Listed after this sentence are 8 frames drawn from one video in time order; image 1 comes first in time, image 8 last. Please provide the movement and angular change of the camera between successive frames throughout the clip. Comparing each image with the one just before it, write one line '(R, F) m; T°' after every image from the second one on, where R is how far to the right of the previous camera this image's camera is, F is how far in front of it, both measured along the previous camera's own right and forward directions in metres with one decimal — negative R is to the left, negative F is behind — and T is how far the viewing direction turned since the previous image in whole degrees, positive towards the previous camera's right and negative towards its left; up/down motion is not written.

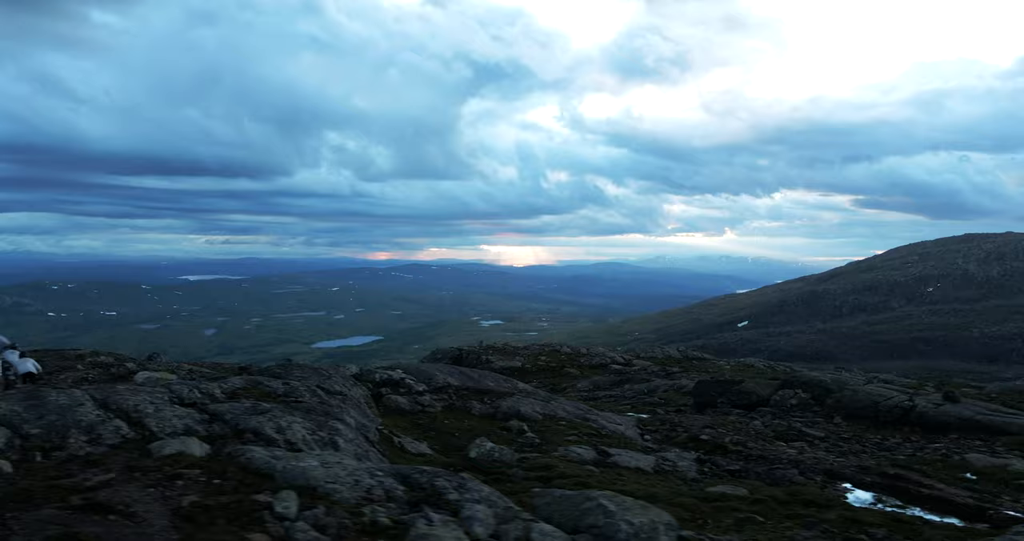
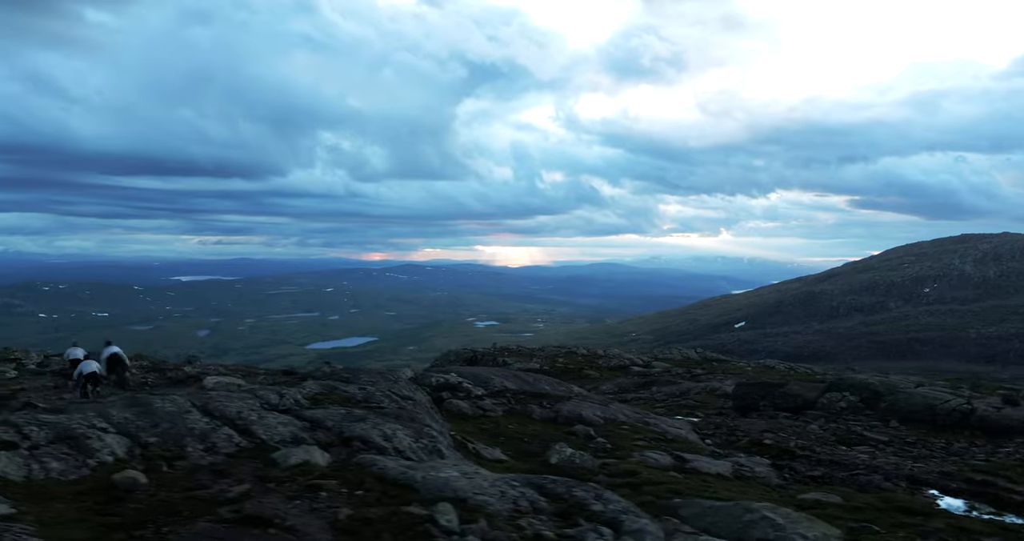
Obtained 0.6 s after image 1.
(-2.0, +0.2) m; 0°
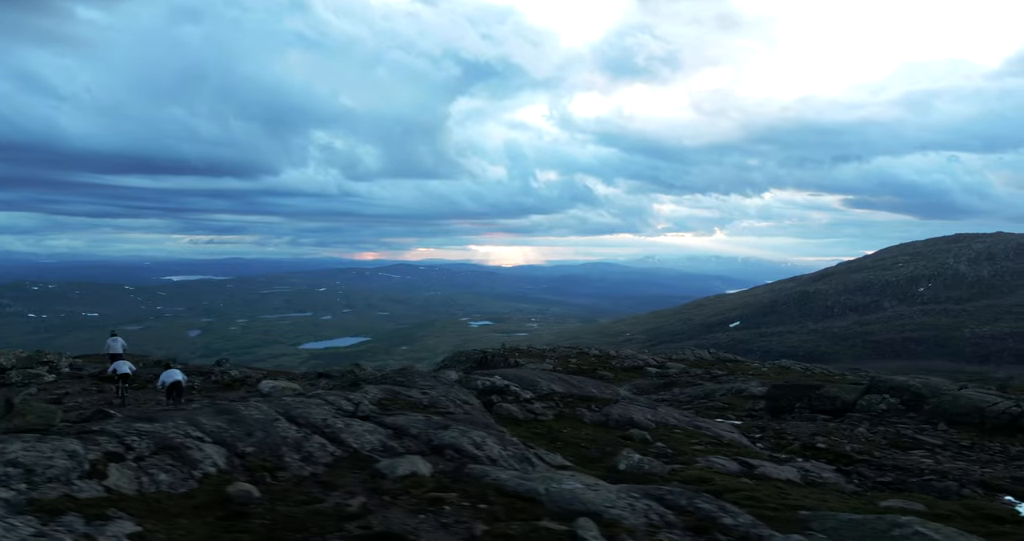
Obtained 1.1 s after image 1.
(-1.7, +0.3) m; +1°
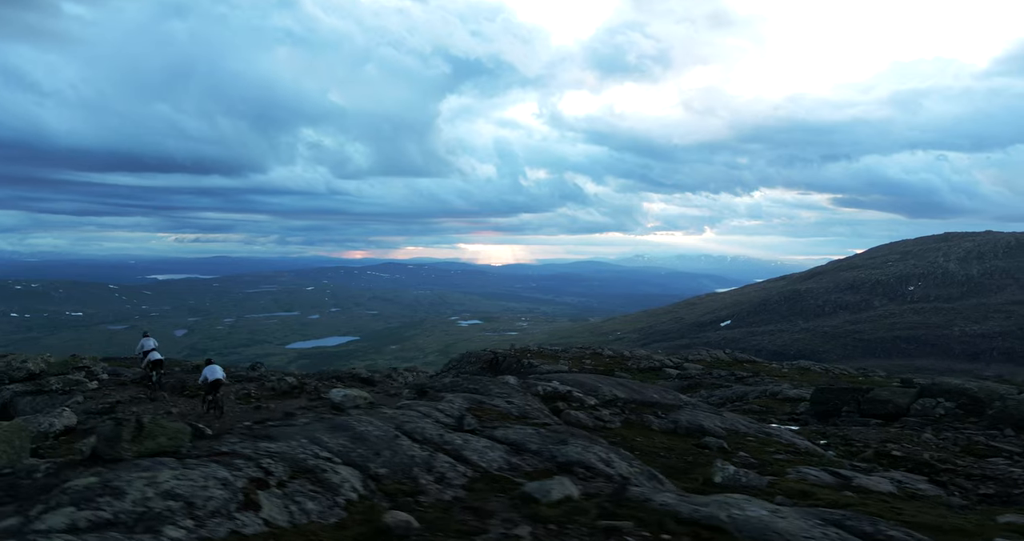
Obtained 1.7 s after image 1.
(-2.2, +0.6) m; +1°
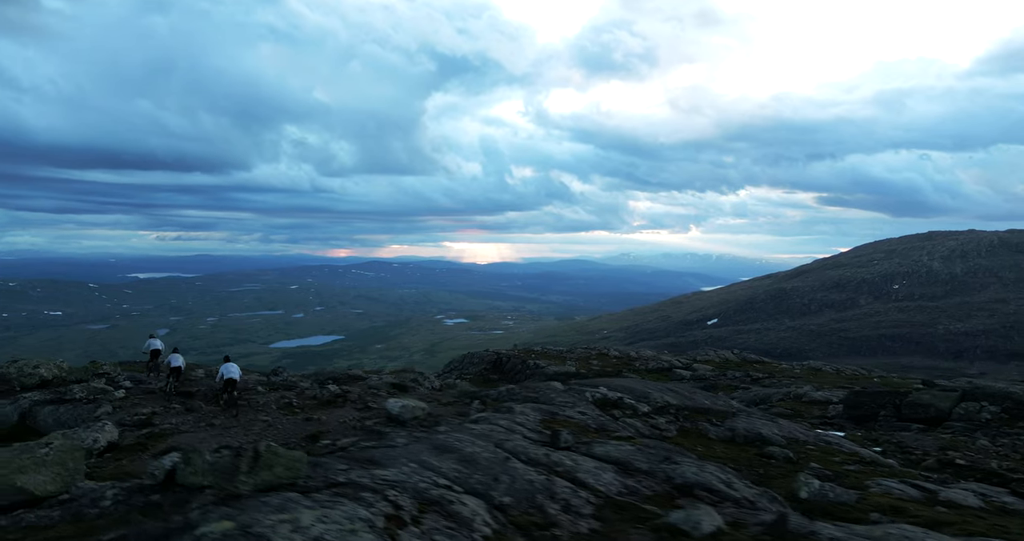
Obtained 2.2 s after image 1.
(-1.8, +0.7) m; +1°
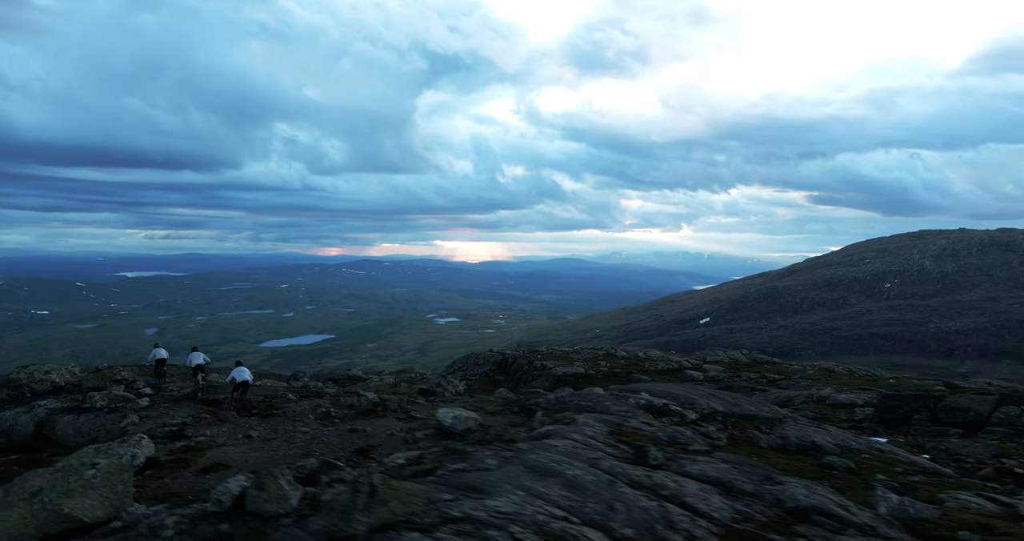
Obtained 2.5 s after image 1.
(-1.4, +0.7) m; +1°
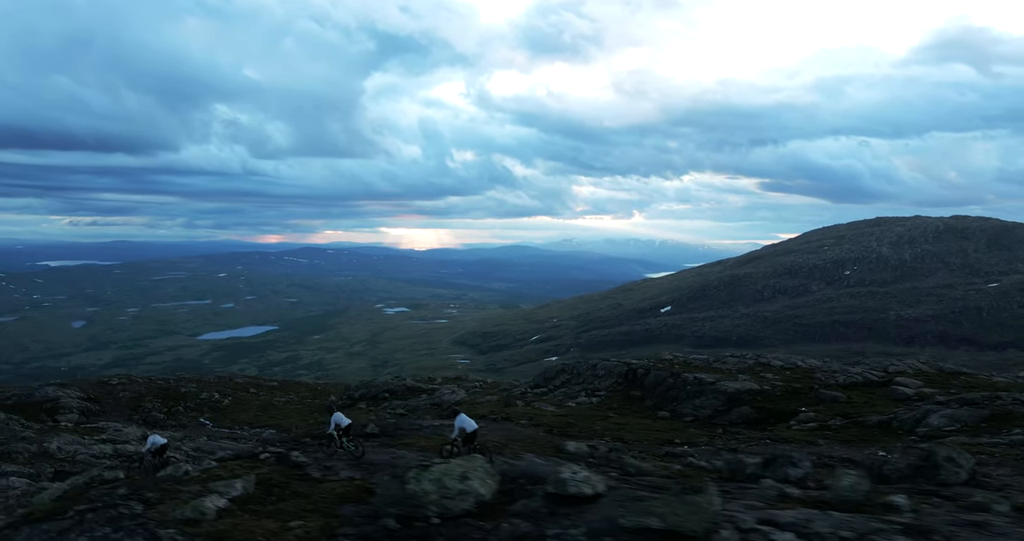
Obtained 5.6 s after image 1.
(-8.1, +20.1) m; +5°
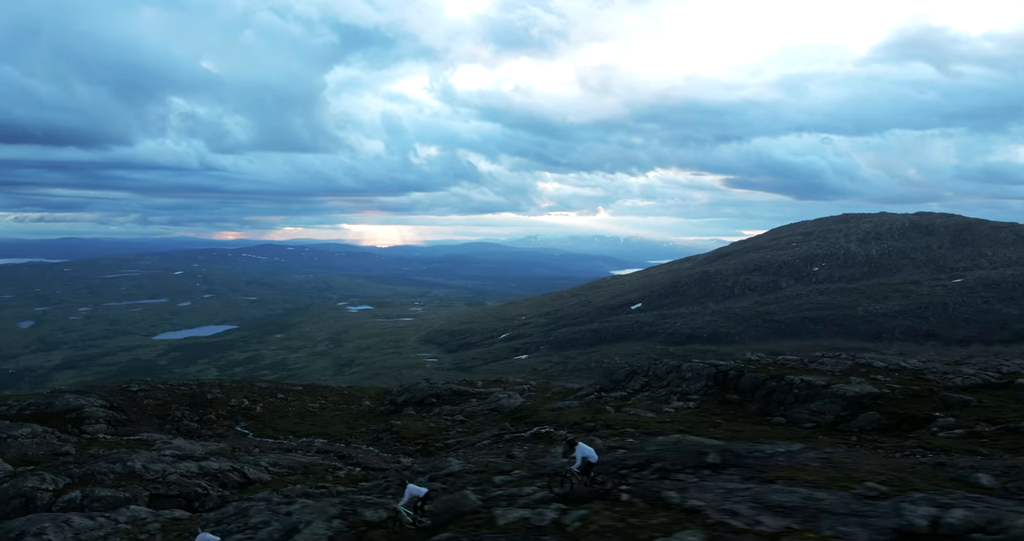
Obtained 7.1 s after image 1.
(-10.8, +3.9) m; +3°
